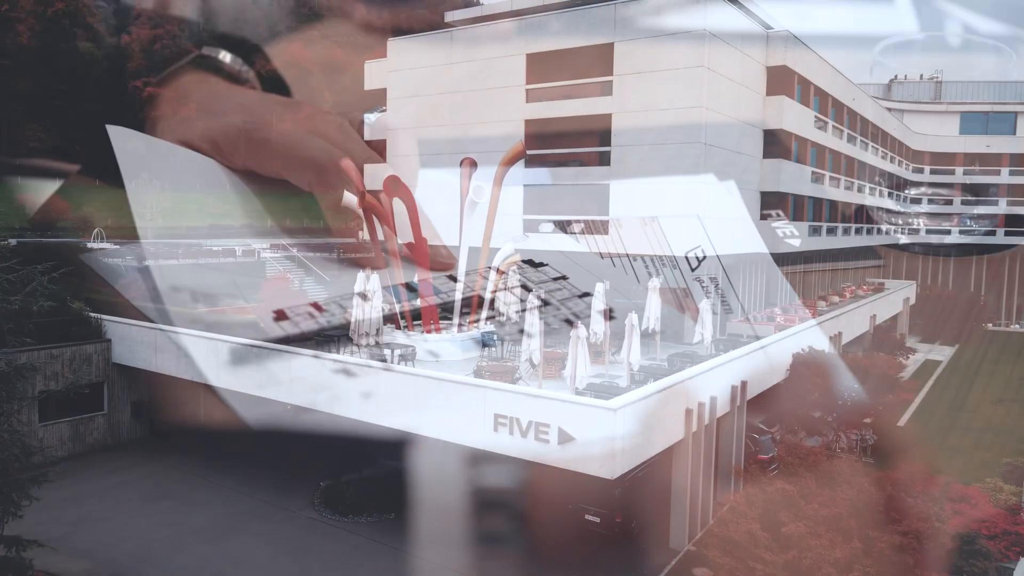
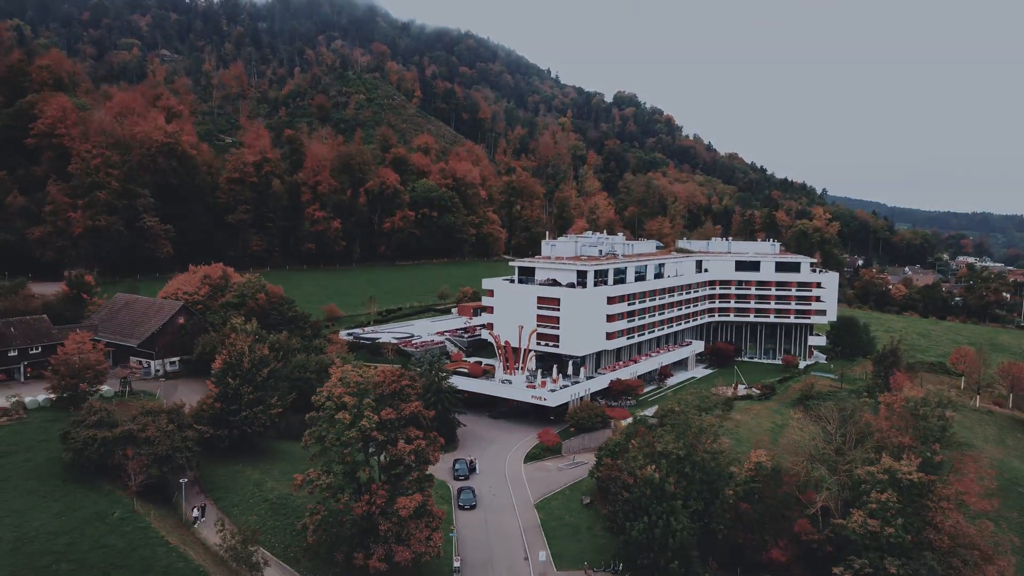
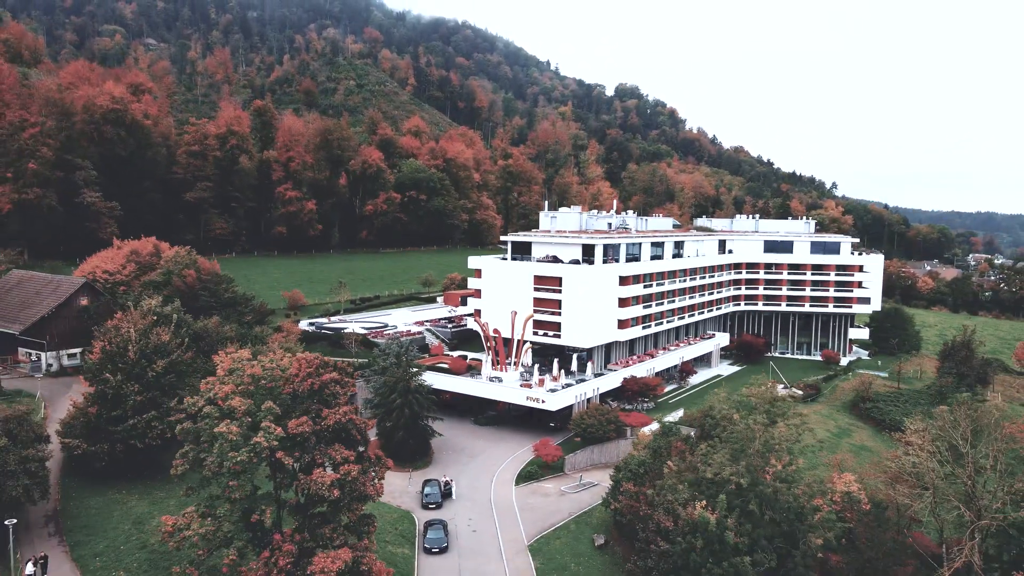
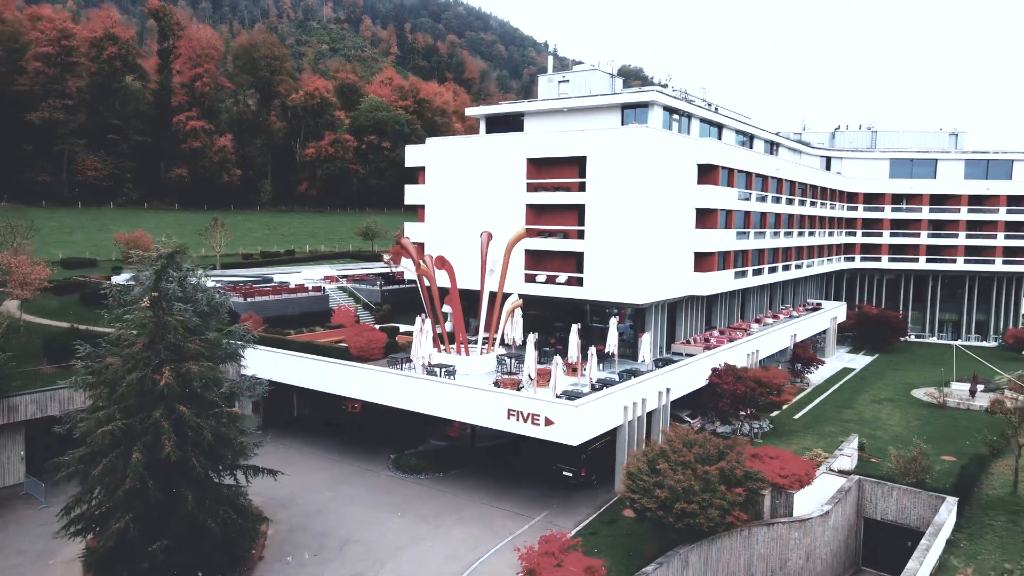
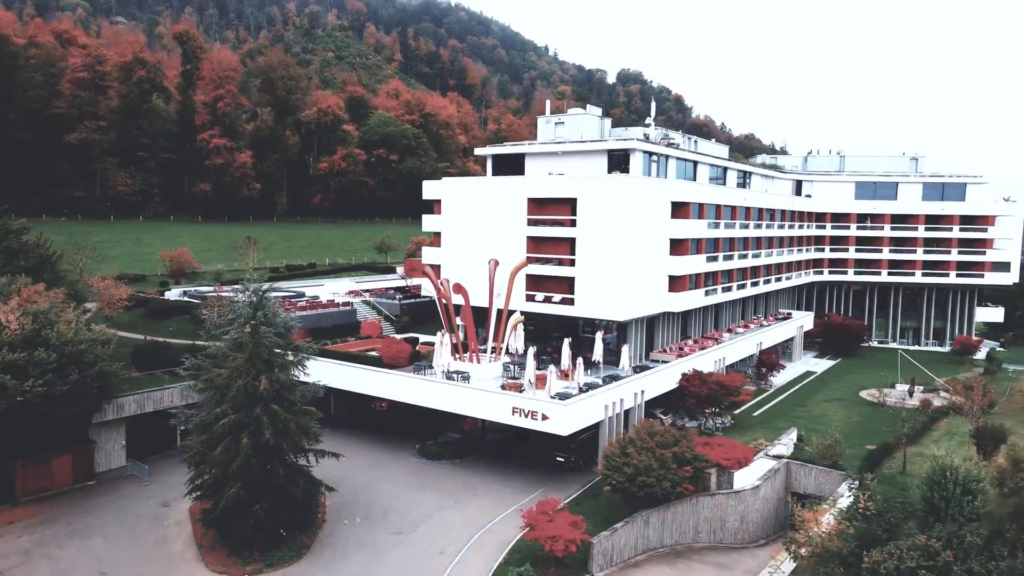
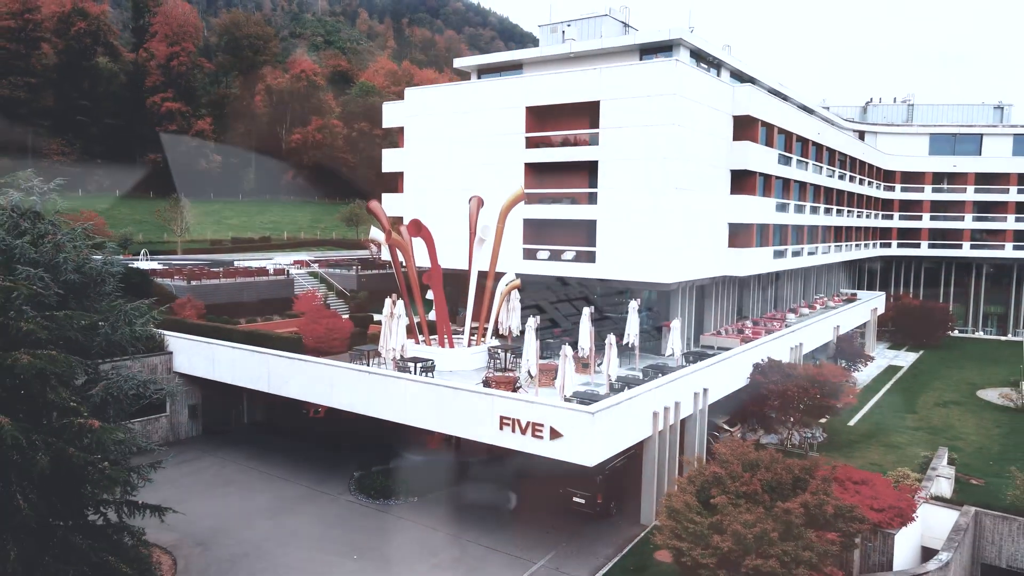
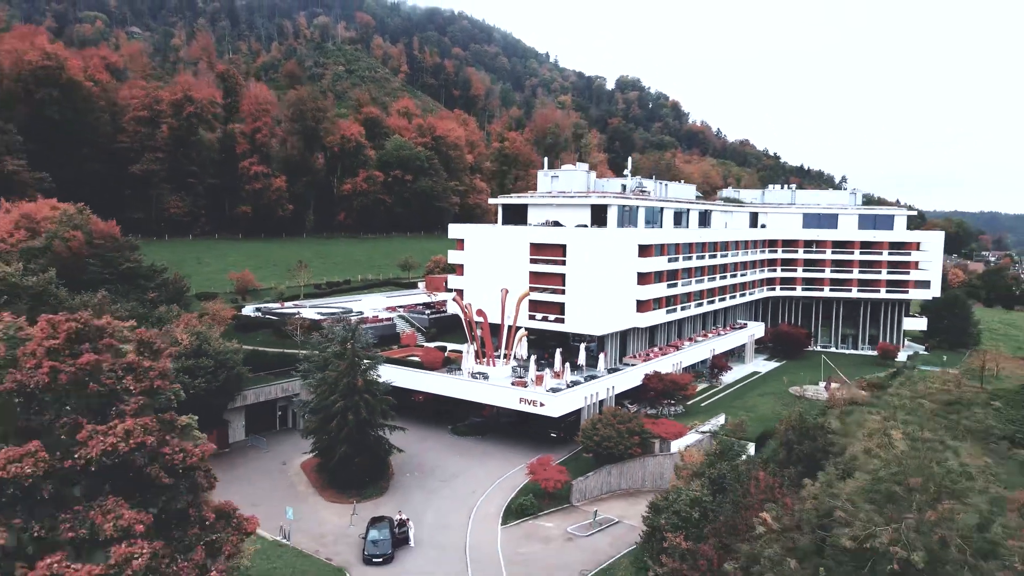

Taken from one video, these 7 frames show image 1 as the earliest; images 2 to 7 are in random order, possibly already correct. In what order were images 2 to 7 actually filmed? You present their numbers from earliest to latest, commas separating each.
6, 4, 5, 7, 3, 2
